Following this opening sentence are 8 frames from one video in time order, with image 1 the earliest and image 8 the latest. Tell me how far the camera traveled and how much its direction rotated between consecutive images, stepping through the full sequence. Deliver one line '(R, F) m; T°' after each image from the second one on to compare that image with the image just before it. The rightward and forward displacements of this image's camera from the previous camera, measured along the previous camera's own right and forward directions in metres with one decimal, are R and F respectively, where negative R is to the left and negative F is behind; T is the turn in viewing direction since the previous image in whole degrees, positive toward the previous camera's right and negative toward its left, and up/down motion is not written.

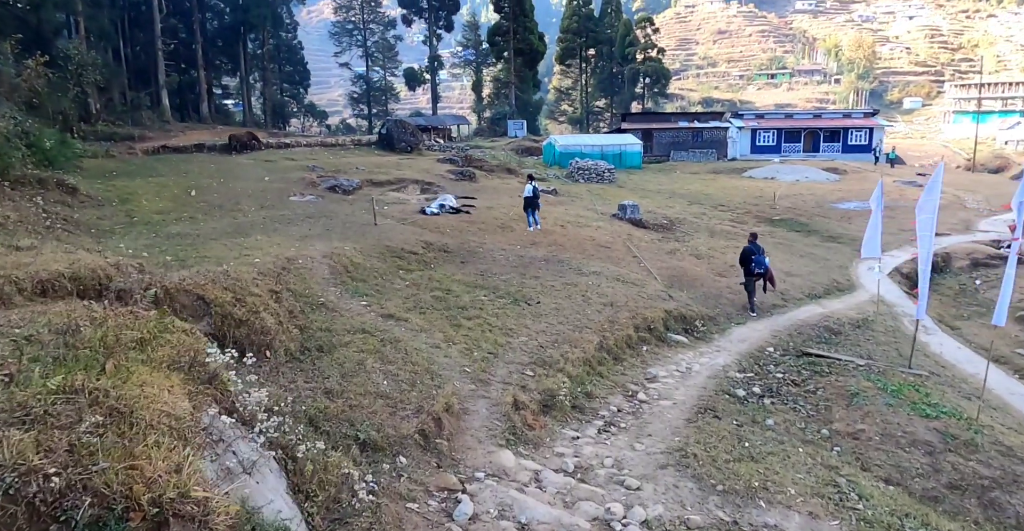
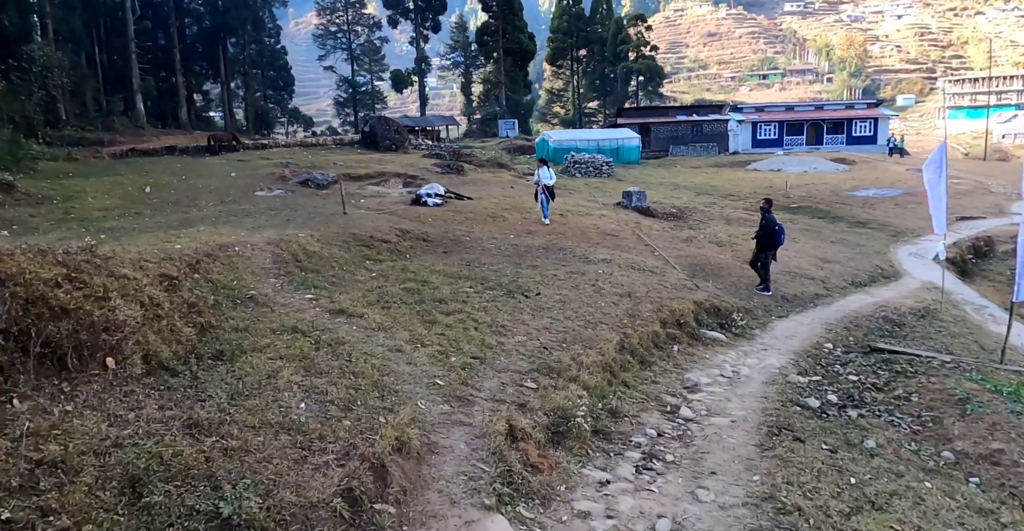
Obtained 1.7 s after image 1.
(0.0, +2.7) m; 0°
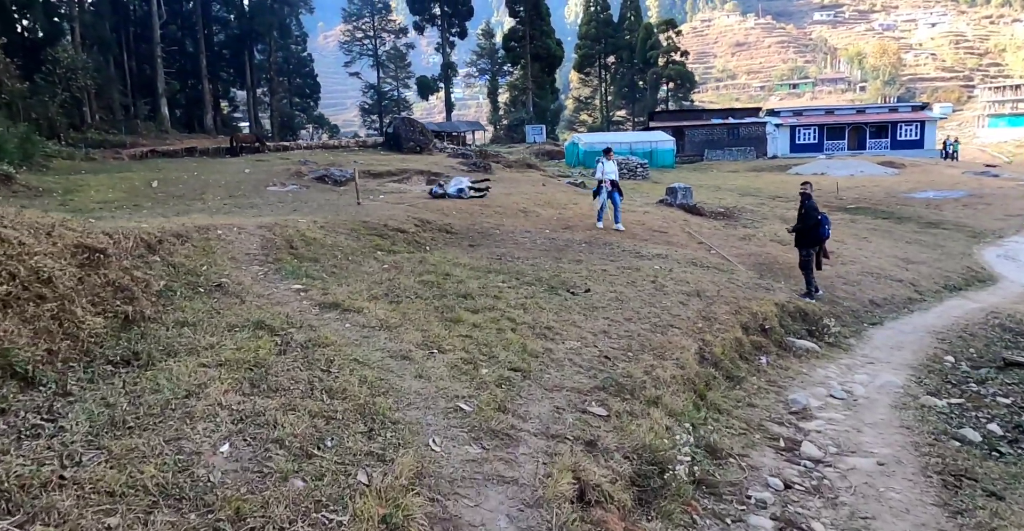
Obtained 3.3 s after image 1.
(-0.2, +2.0) m; -2°
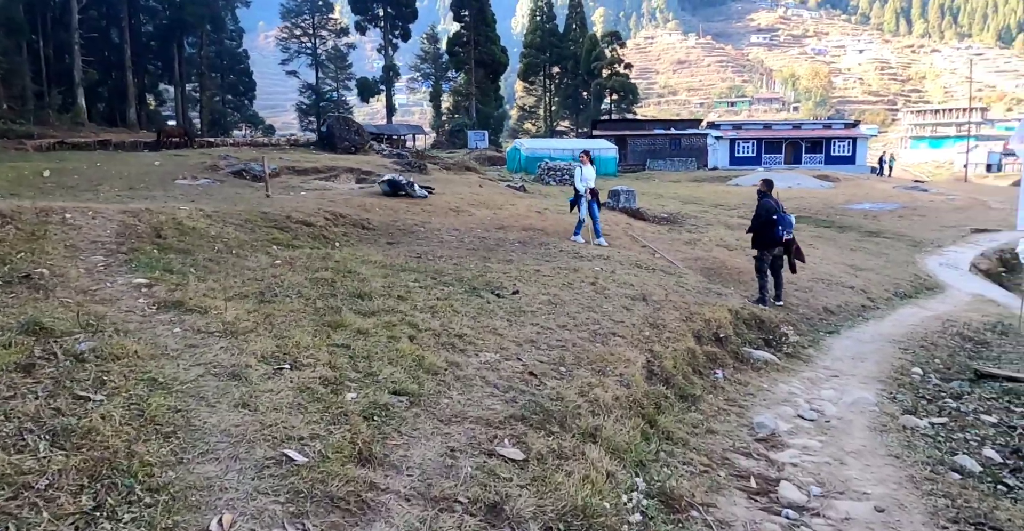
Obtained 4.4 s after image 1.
(+0.3, +1.3) m; +5°
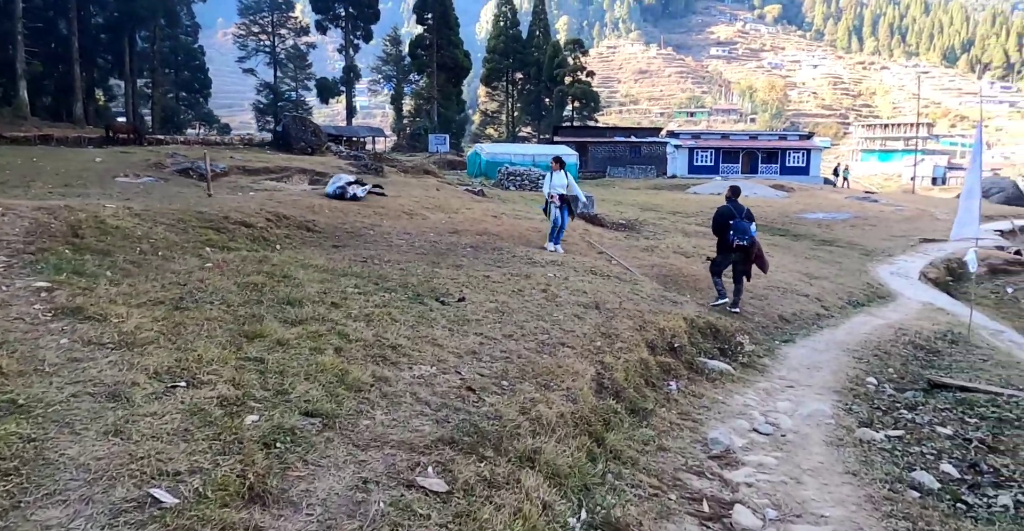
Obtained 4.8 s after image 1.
(+0.1, +0.3) m; +3°
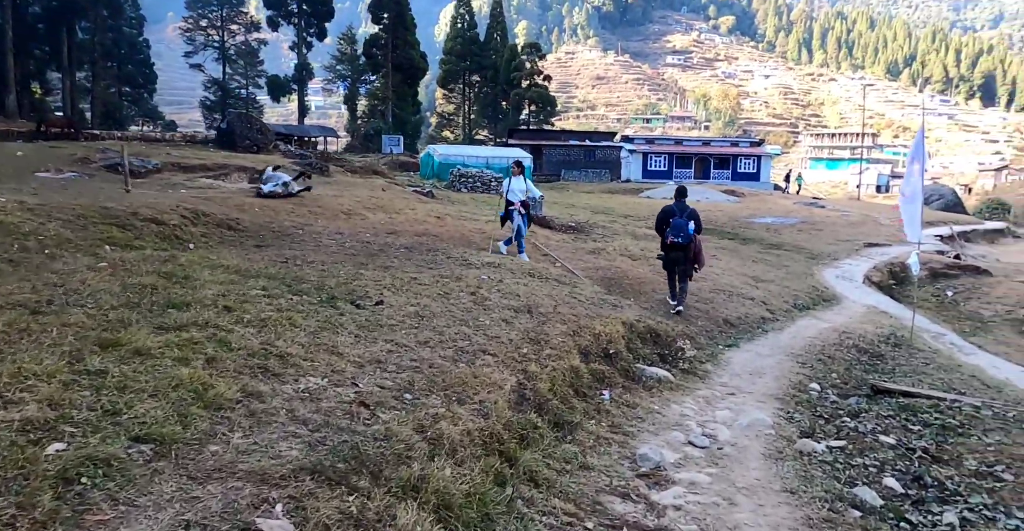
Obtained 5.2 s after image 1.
(+0.3, +0.4) m; +3°
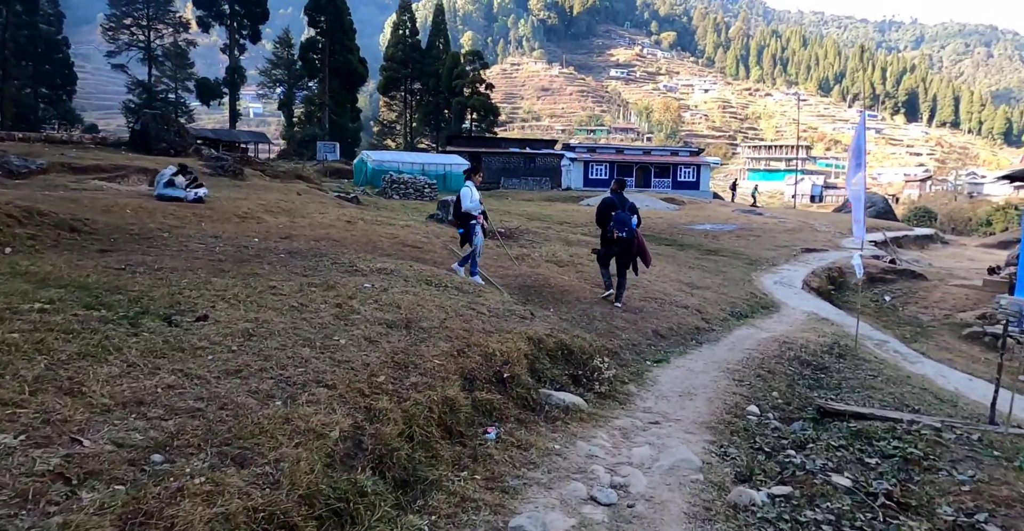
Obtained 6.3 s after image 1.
(+0.5, +1.2) m; +4°
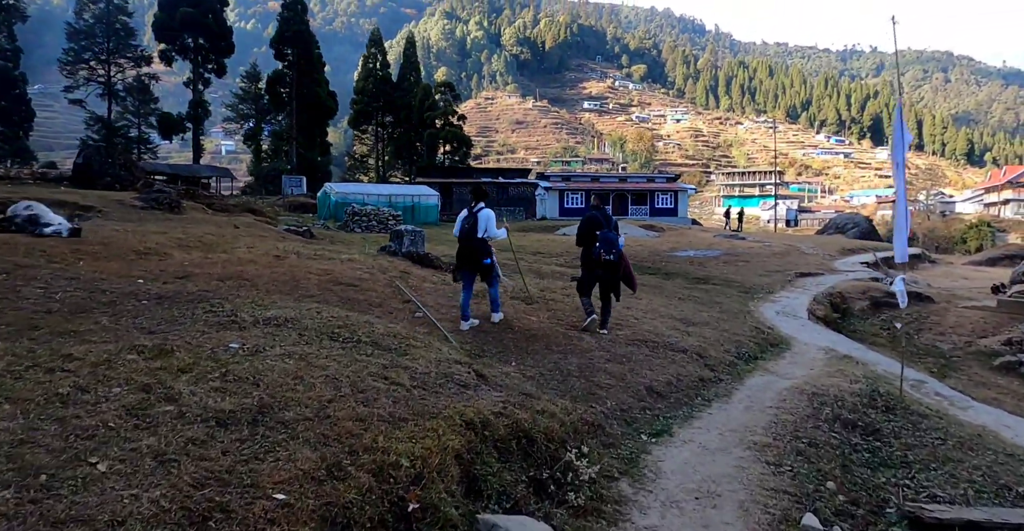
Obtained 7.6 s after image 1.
(+0.3, +1.9) m; +2°
